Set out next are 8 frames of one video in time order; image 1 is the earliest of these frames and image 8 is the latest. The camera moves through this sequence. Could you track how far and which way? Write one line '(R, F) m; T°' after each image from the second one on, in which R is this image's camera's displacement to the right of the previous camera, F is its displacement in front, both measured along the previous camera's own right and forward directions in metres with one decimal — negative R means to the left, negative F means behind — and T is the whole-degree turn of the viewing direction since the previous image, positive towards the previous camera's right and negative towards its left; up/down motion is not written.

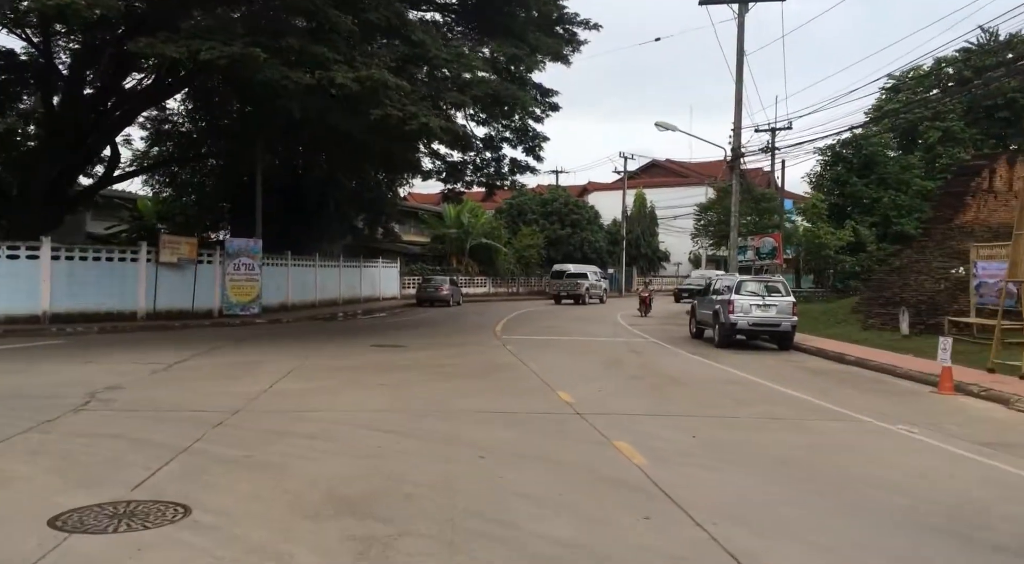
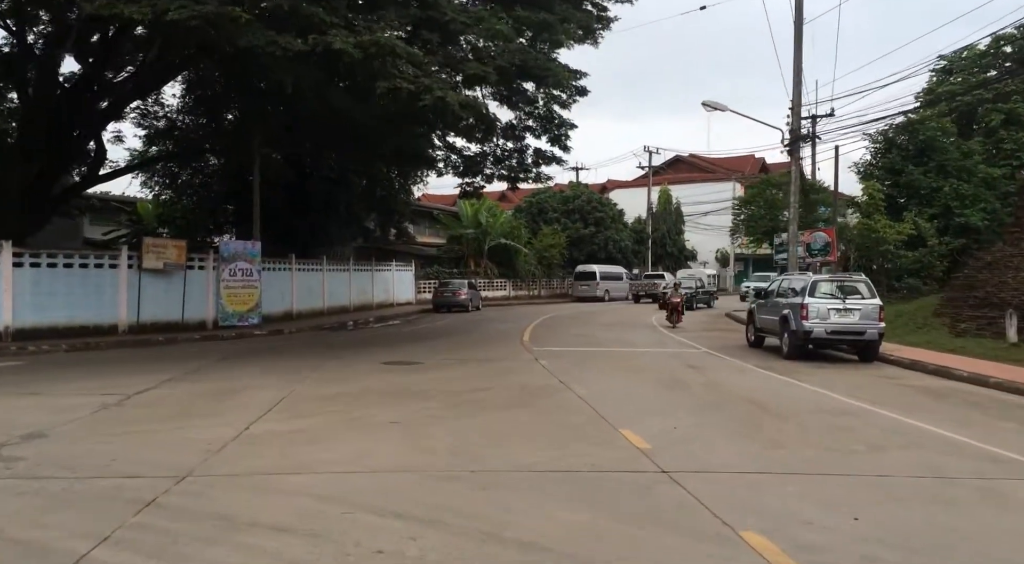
(-0.4, +2.4) m; -1°
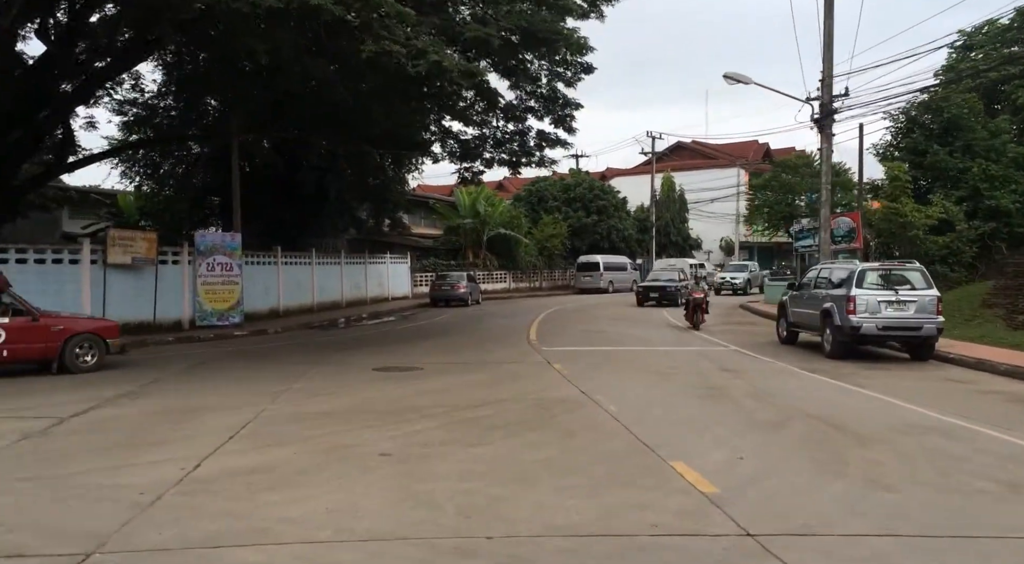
(-0.2, +1.6) m; 0°
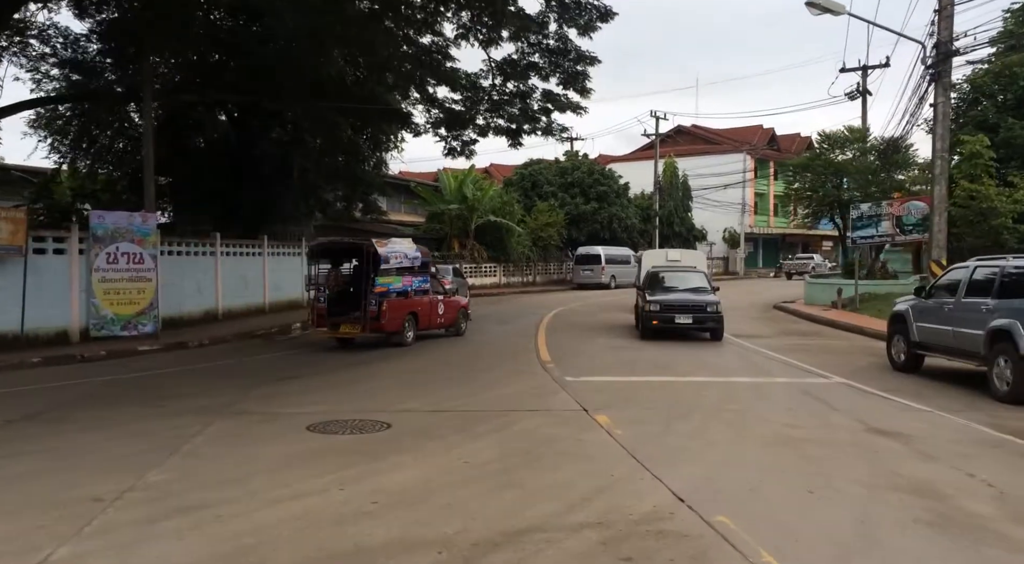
(-0.4, +4.4) m; +1°
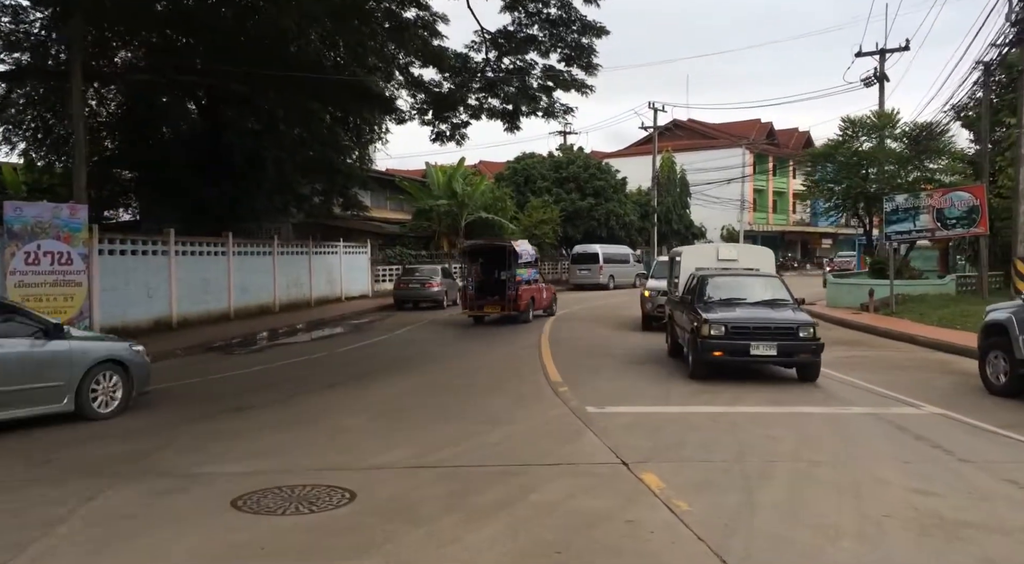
(-0.2, +2.2) m; +1°
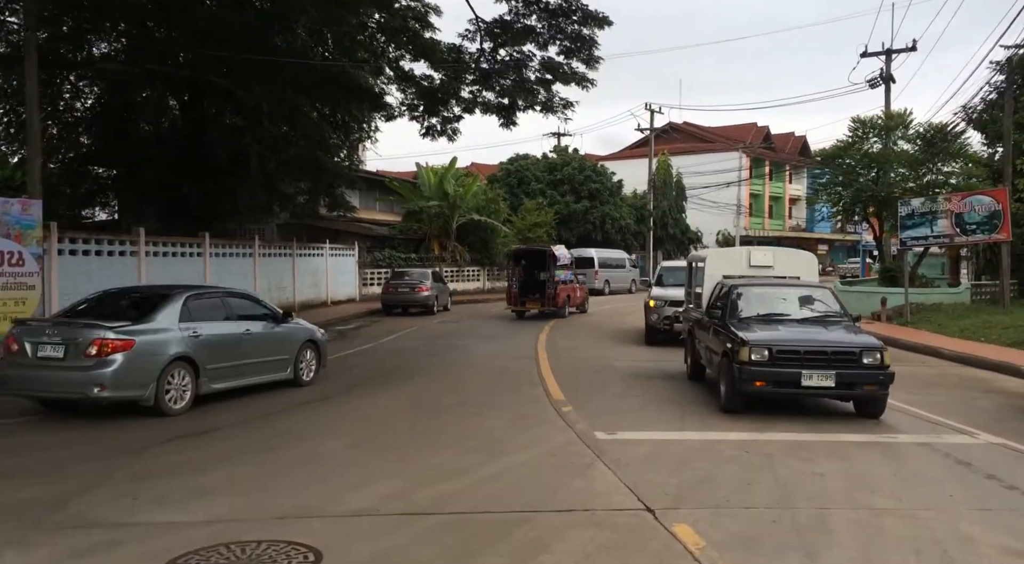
(-0.1, +1.0) m; +1°
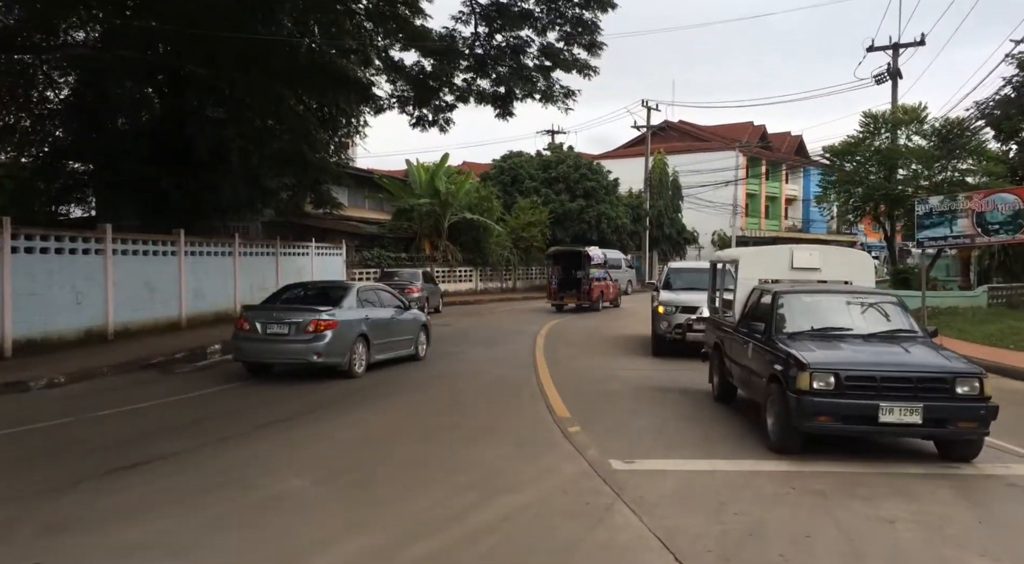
(-0.1, +1.0) m; +1°
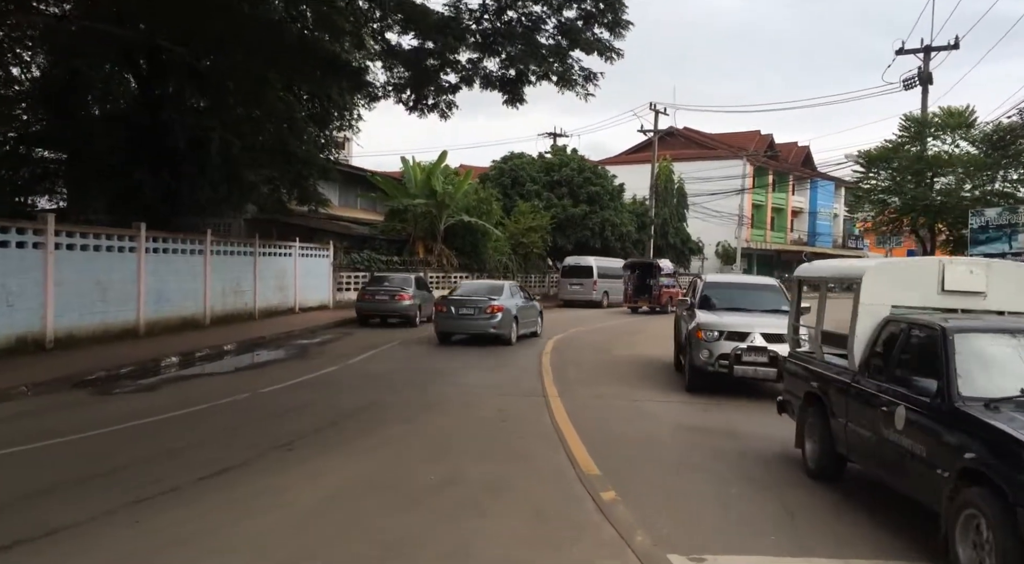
(-0.2, +1.8) m; +1°
